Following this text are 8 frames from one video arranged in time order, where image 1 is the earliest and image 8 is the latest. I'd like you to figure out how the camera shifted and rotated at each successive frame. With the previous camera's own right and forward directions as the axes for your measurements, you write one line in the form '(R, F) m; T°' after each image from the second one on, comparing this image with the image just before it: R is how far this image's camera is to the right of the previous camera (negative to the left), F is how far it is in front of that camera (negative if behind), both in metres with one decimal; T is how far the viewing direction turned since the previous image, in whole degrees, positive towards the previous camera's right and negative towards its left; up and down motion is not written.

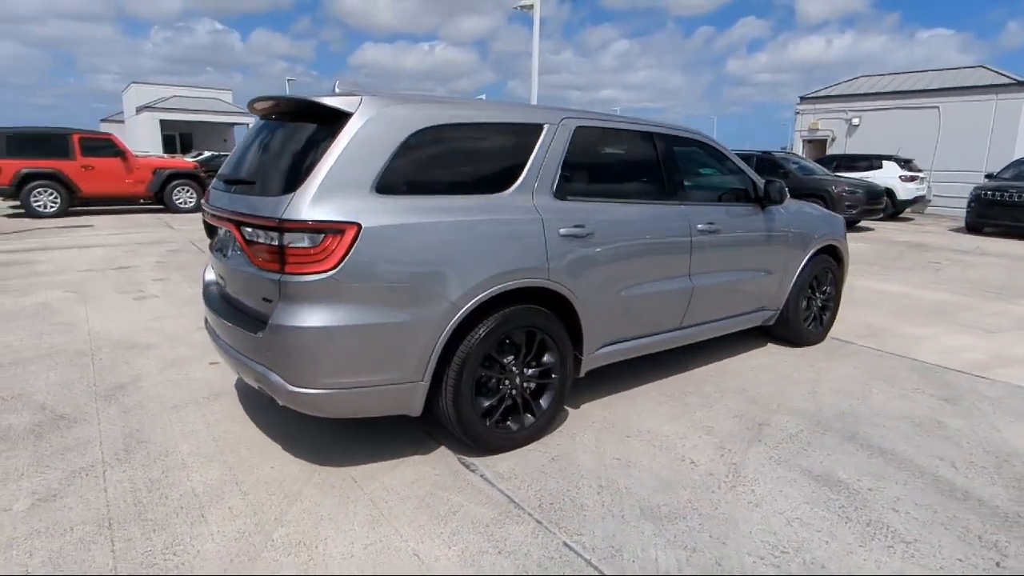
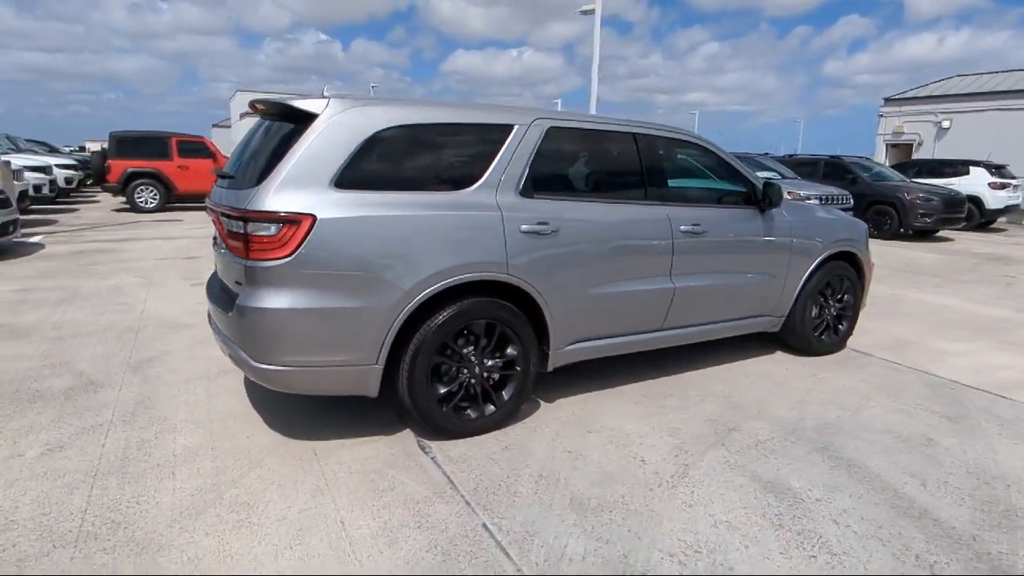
(+0.7, -0.1) m; -8°
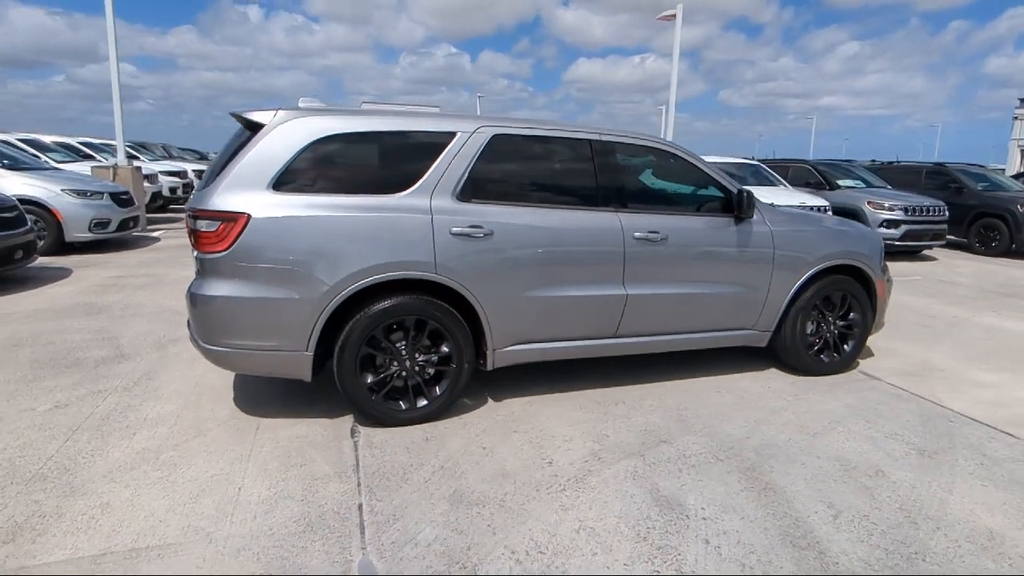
(+1.2, 0.0) m; -11°
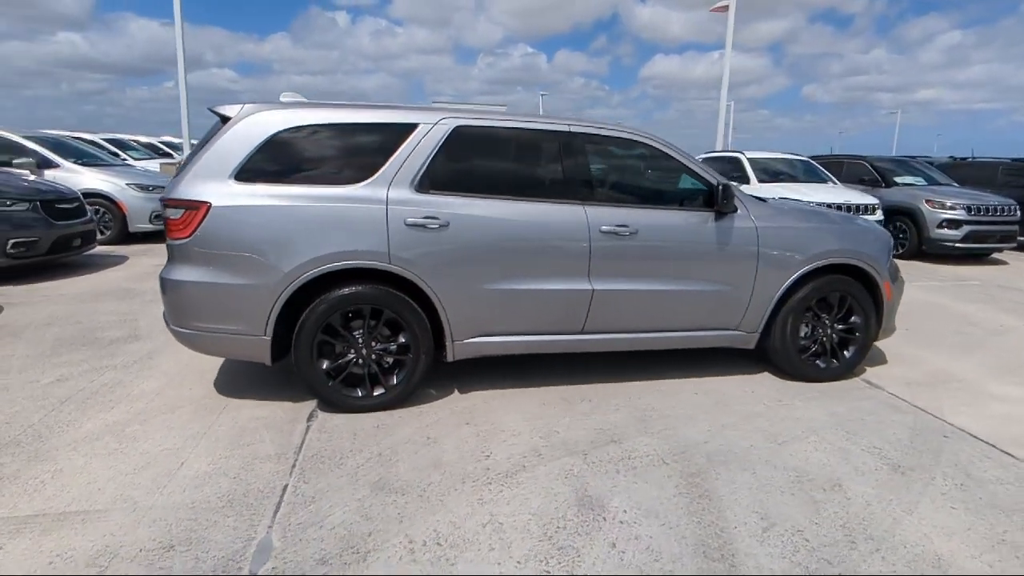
(+0.7, +0.1) m; -7°
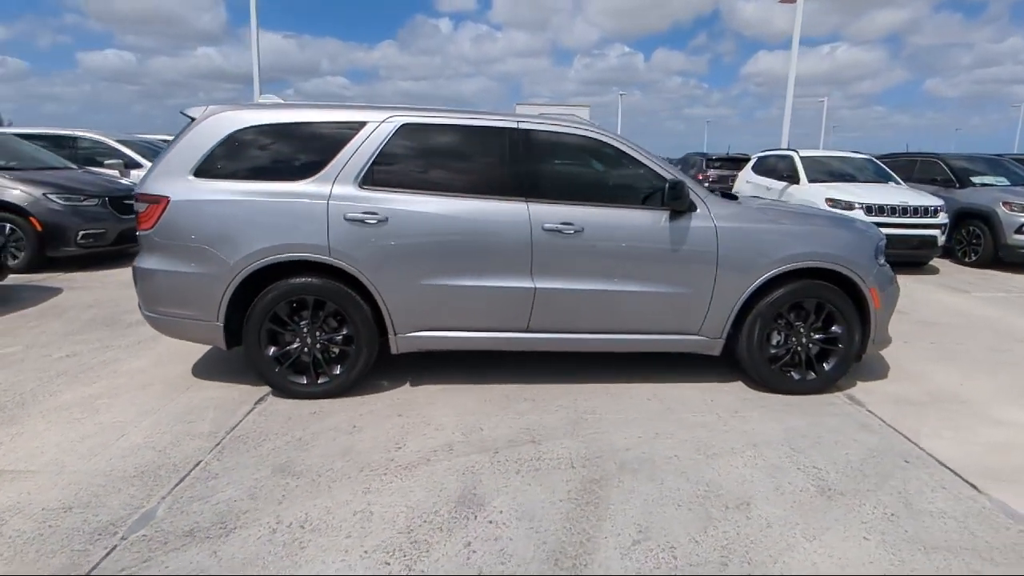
(+1.0, +0.1) m; -9°
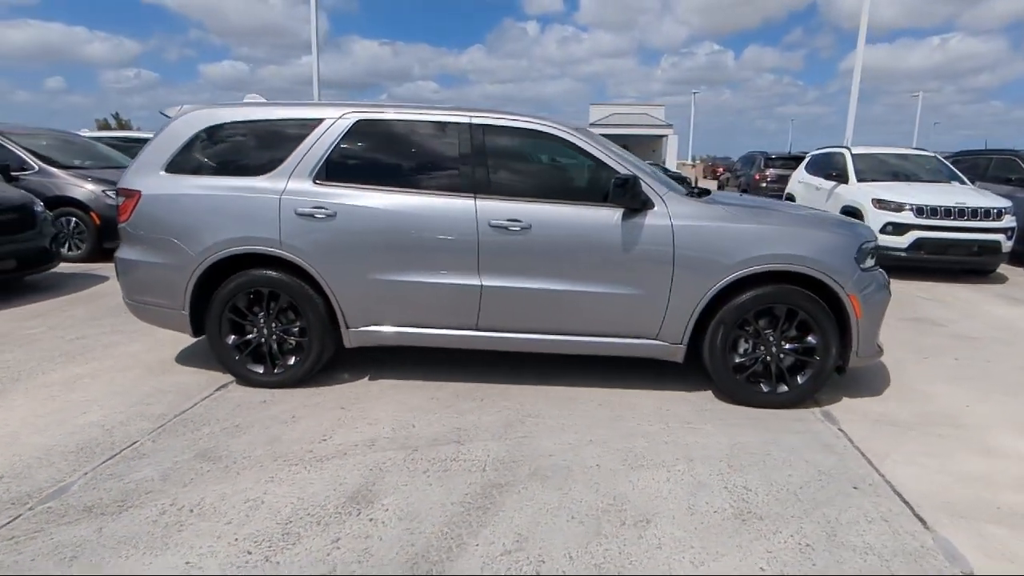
(+0.9, +0.2) m; -8°
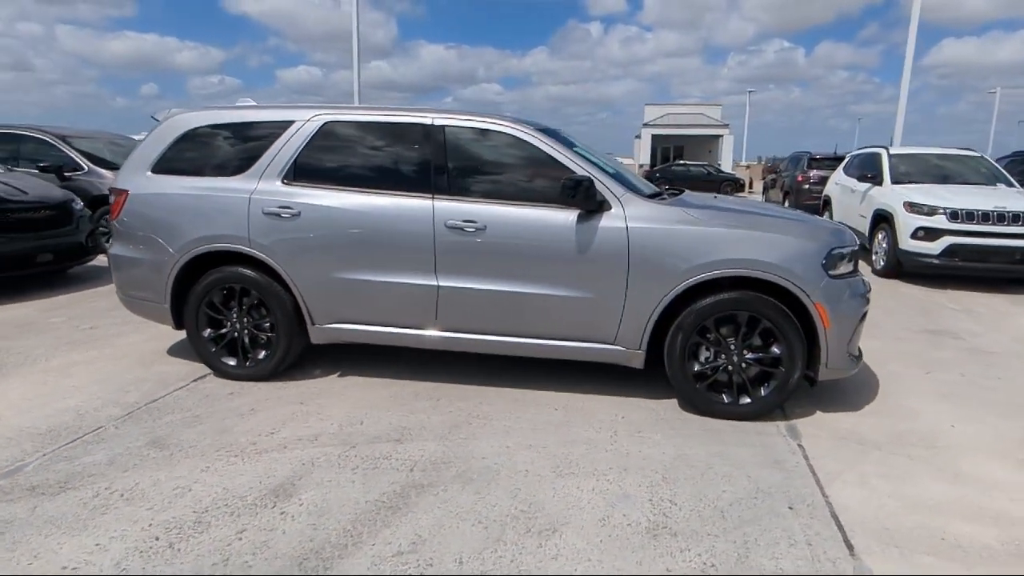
(+0.7, +0.1) m; -6°
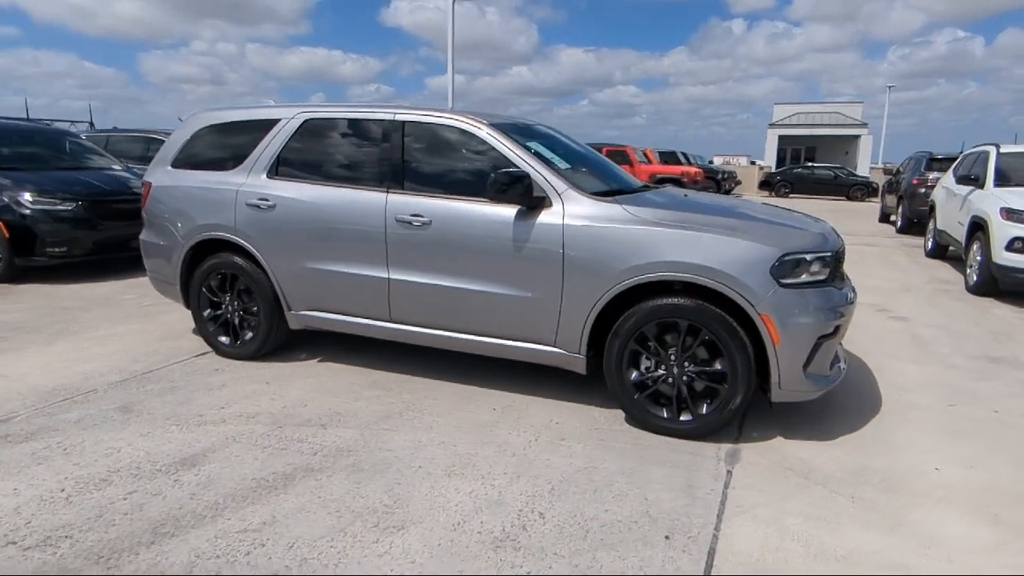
(+1.1, +0.2) m; -12°
